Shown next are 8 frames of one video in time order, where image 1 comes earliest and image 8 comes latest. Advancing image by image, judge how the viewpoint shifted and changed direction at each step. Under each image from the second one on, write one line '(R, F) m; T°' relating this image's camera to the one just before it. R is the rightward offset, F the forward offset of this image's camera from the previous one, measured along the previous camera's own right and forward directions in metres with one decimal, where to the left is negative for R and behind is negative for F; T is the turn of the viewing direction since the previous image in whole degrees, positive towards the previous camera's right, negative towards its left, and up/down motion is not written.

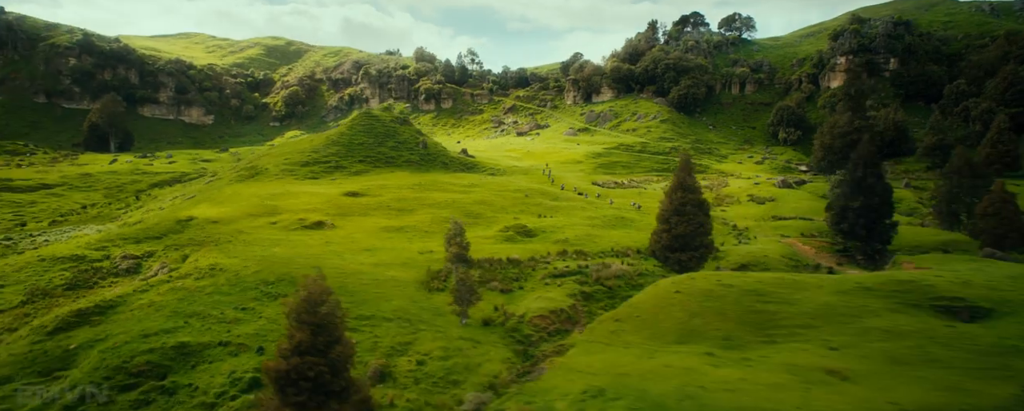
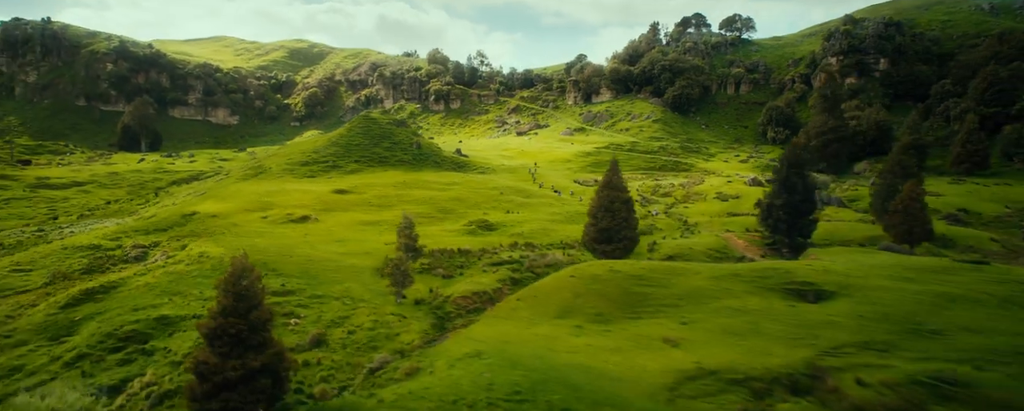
(+8.2, -6.3) m; -3°
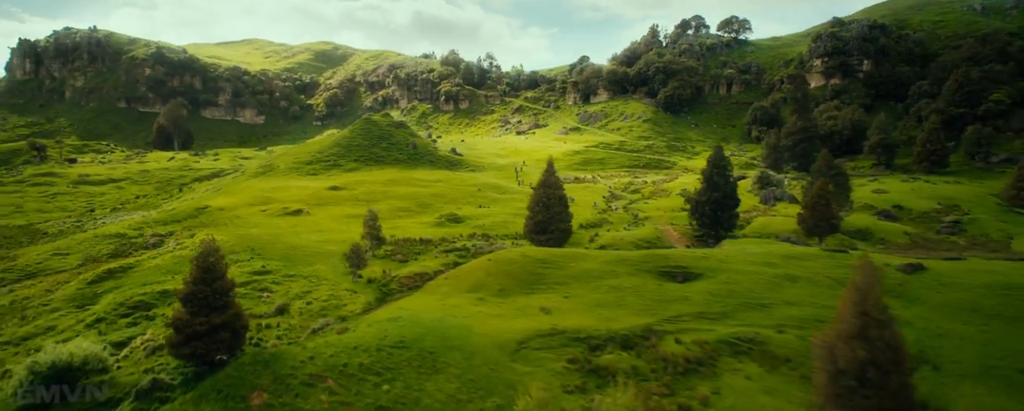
(+9.3, -8.7) m; -3°
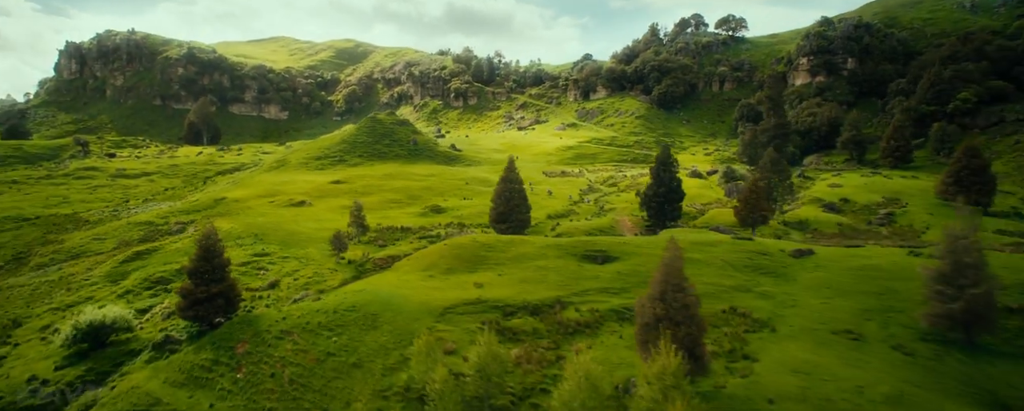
(+8.0, -9.2) m; -3°
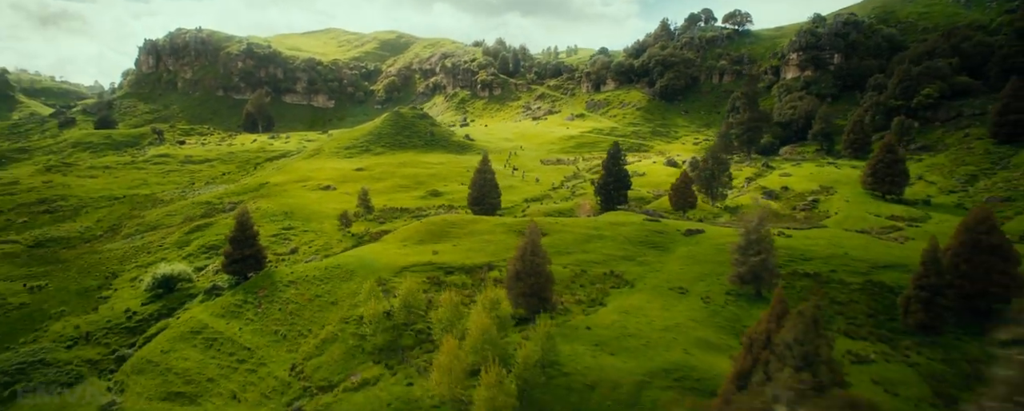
(+12.5, -16.7) m; -5°
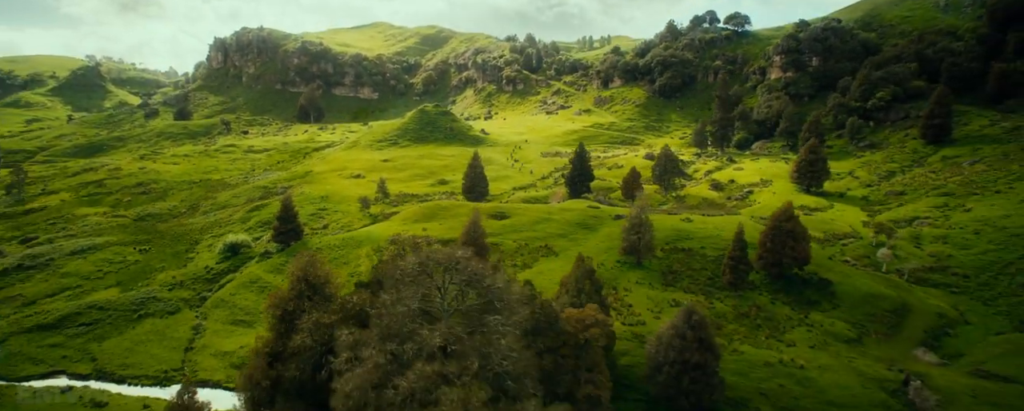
(+13.2, -22.3) m; -5°
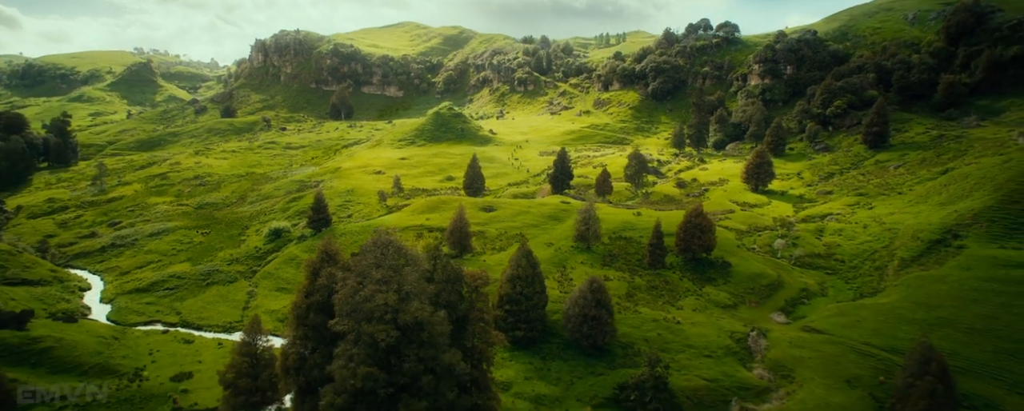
(+8.7, -21.5) m; -3°
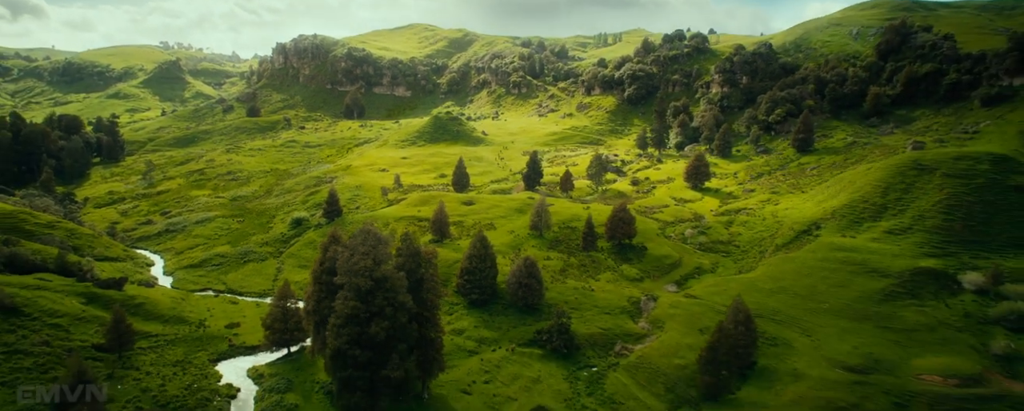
(+9.6, -26.0) m; -2°
